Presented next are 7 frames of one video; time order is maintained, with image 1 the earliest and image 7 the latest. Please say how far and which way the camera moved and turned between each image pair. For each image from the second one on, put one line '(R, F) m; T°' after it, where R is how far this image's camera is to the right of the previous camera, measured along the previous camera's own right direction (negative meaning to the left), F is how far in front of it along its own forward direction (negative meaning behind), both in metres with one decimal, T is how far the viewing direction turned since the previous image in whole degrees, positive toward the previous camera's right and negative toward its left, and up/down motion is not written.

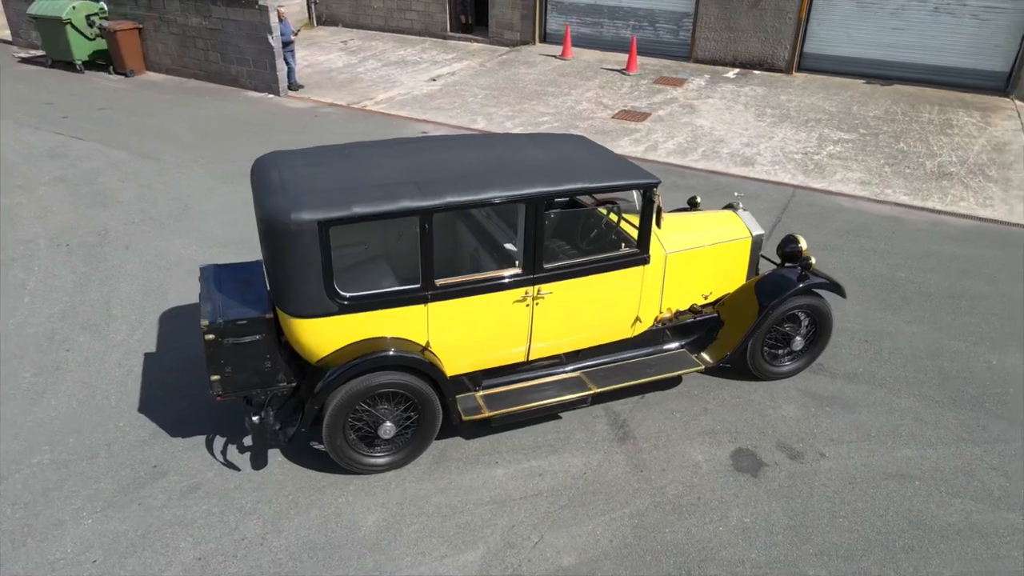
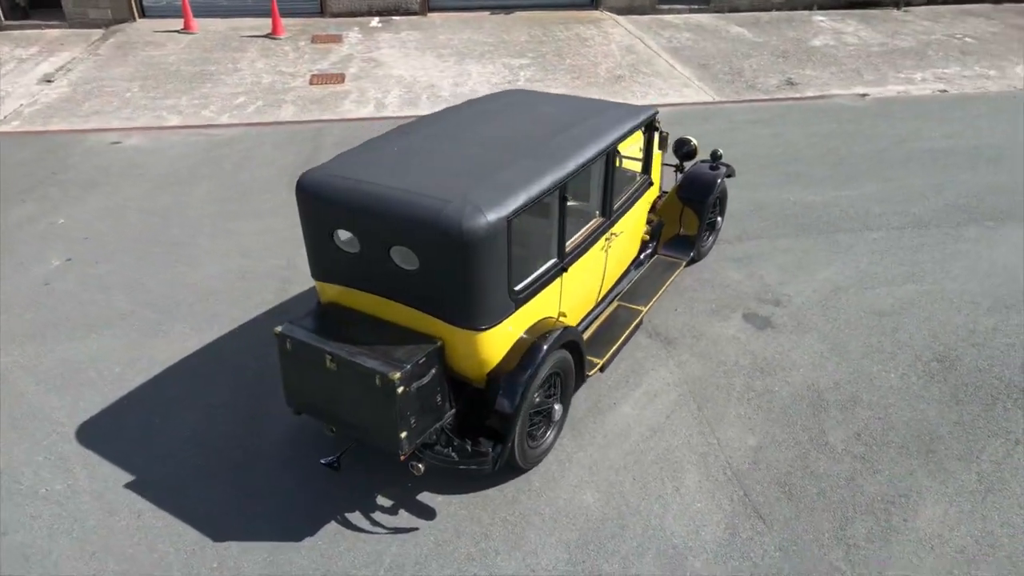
(-3.4, +1.0) m; +32°
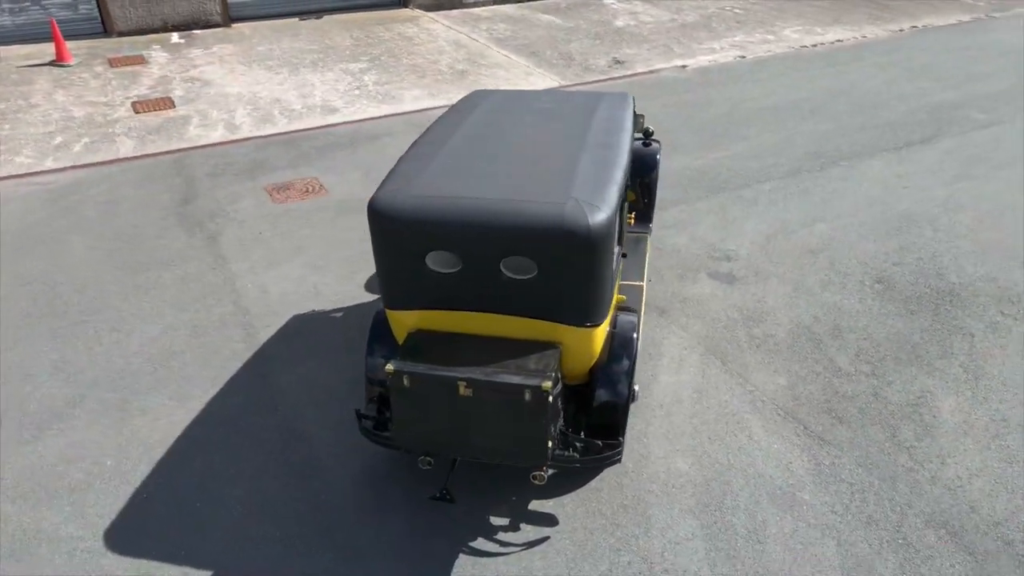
(-1.8, +0.3) m; +16°
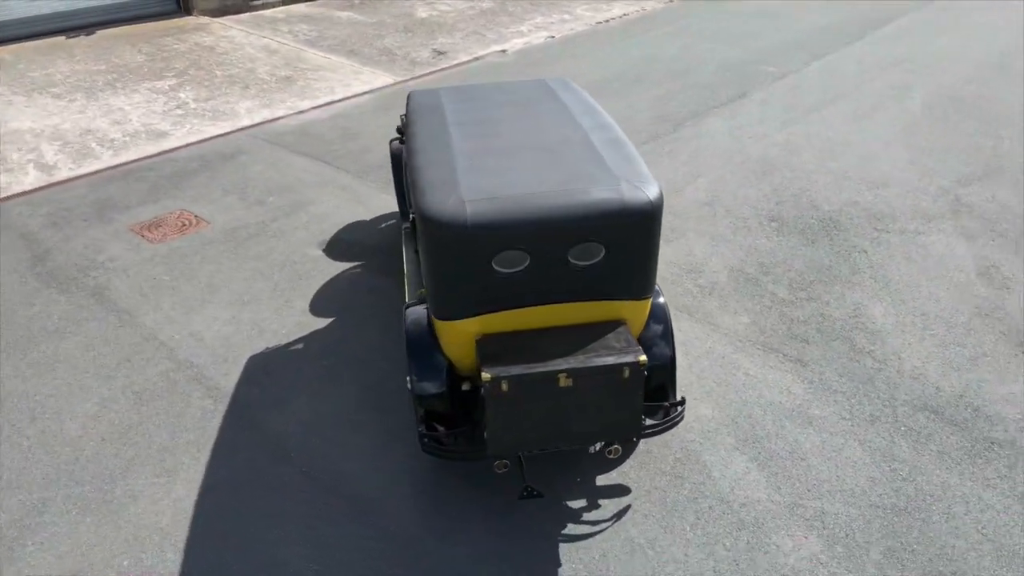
(-1.6, +0.2) m; +16°
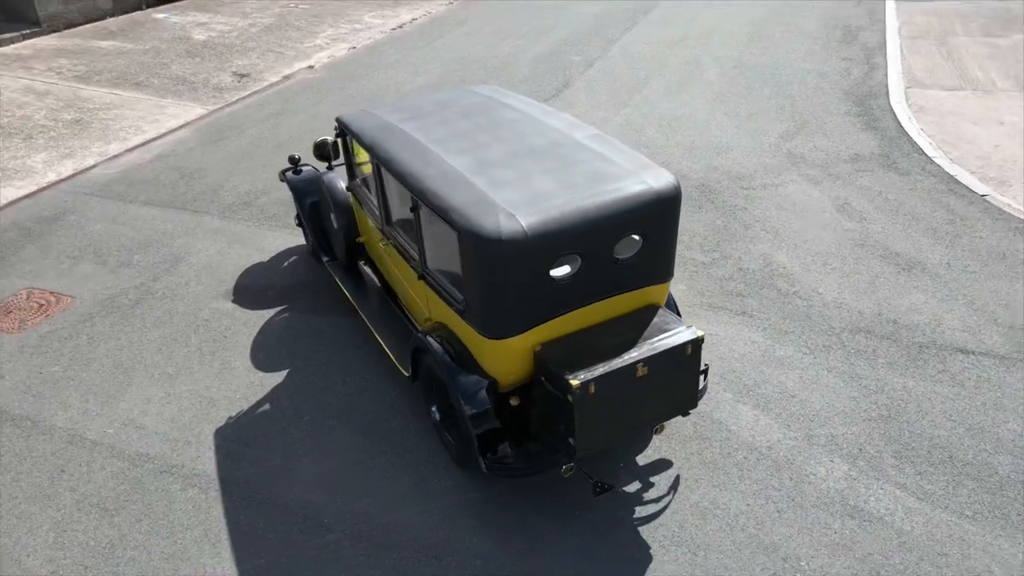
(-1.6, +0.3) m; +17°
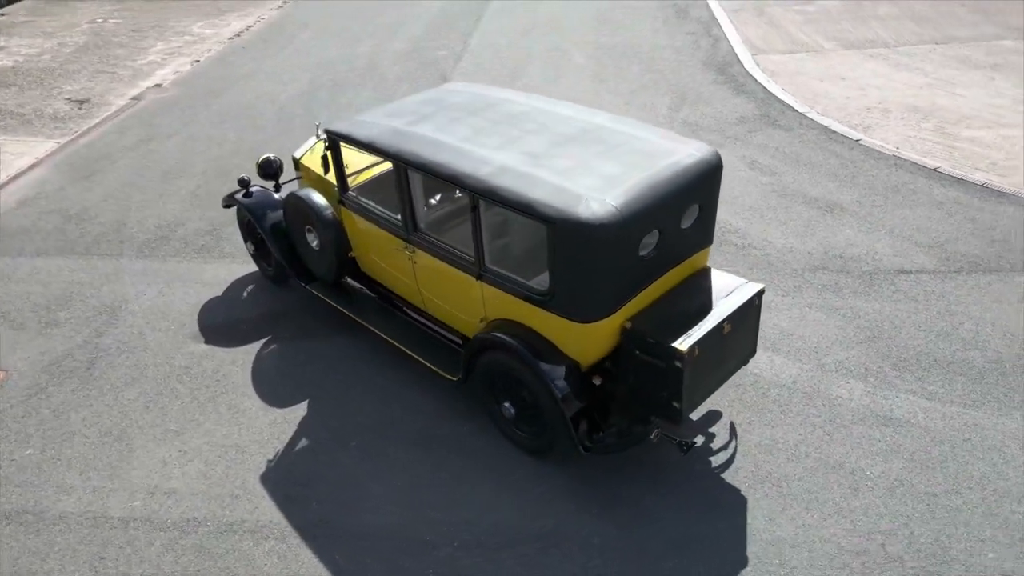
(-1.6, +0.1) m; +14°
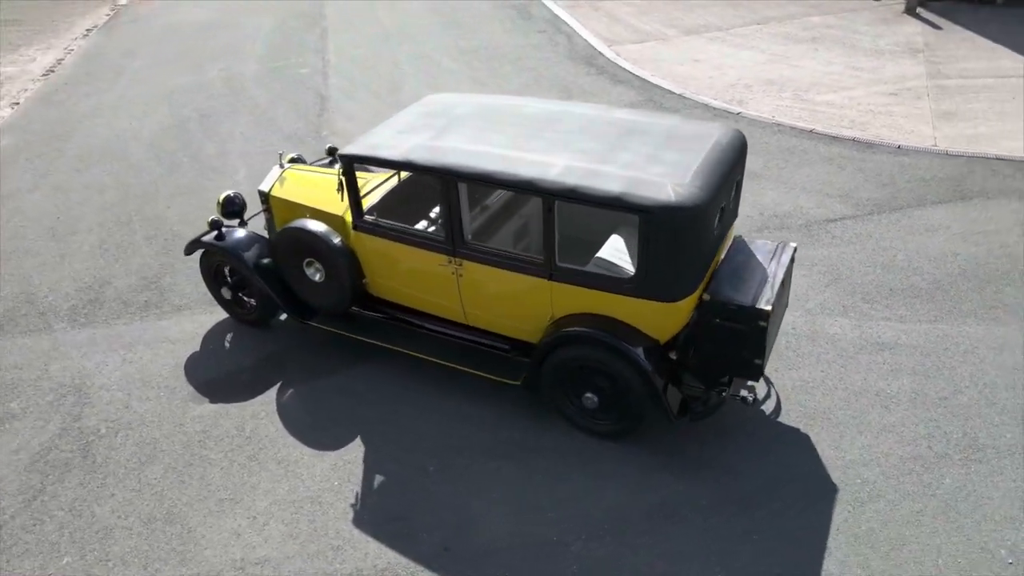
(-1.7, +0.1) m; +14°
